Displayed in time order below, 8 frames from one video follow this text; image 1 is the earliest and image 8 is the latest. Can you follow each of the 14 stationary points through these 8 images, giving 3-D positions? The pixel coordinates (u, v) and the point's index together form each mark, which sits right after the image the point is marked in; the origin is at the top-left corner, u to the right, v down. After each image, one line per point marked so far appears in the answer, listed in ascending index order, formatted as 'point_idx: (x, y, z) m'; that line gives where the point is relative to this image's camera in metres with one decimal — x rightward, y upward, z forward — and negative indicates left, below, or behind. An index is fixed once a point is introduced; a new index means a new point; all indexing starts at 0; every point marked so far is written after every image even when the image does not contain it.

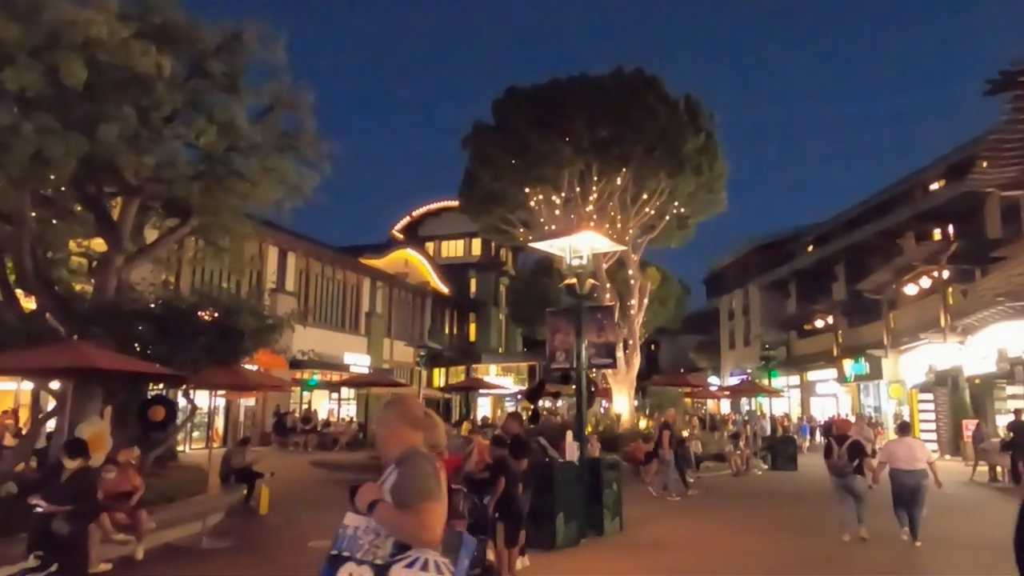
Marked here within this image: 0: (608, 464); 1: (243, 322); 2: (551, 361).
0: (+2.0, -3.7, +14.7) m
1: (-5.7, -0.7, +15.2) m
2: (+0.9, -1.6, +15.2) m
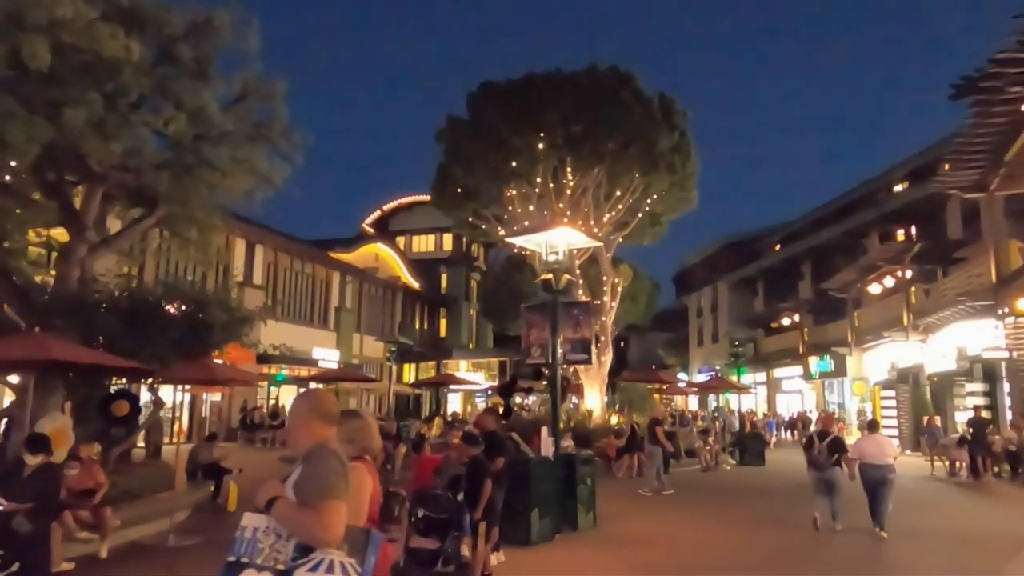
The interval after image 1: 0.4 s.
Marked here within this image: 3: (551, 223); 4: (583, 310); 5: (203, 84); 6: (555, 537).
0: (+1.5, -3.7, +14.8) m
1: (-6.2, -0.6, +14.9) m
2: (+0.3, -1.5, +15.2) m
3: (+0.8, +1.4, +15.0) m
4: (+1.5, -0.5, +14.8) m
5: (-6.0, +4.0, +13.6) m
6: (+0.9, -5.0, +13.9) m
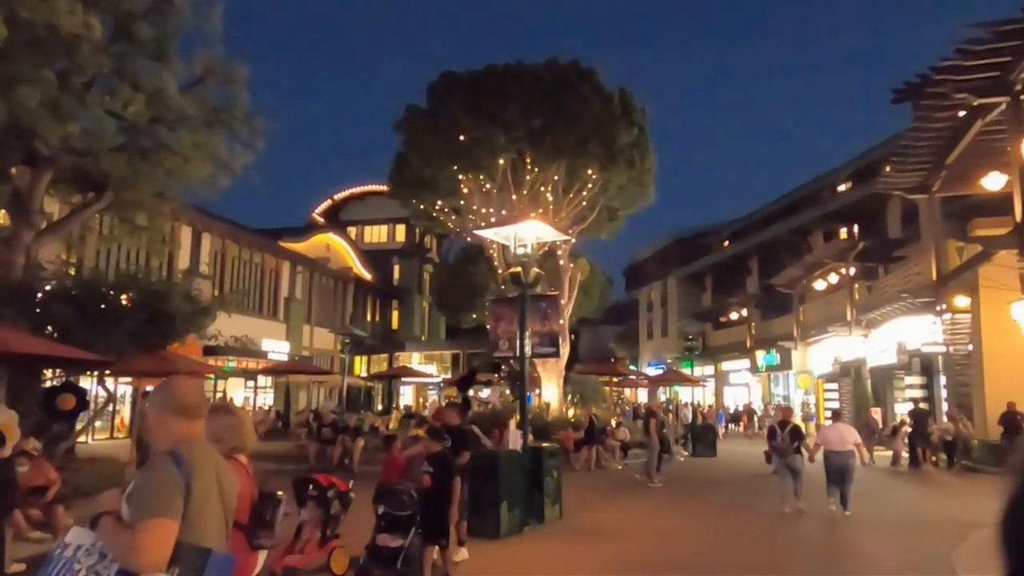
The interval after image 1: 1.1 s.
0: (+0.8, -3.5, +14.8) m
1: (-6.9, -0.3, +14.4) m
2: (-0.4, -1.4, +15.2) m
3: (+0.2, +1.5, +15.0) m
4: (+0.8, -0.3, +14.8) m
5: (-6.5, +4.2, +13.0) m
6: (+0.2, -4.8, +13.9) m
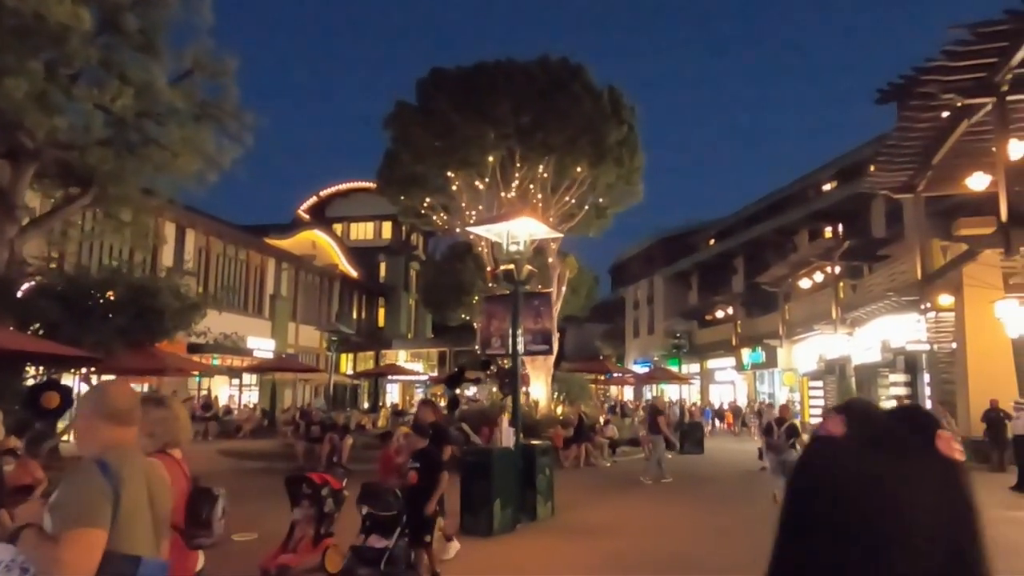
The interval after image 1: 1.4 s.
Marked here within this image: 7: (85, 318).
0: (+0.6, -3.4, +14.8) m
1: (-7.0, -0.3, +14.2) m
2: (-0.6, -1.3, +15.1) m
3: (0.0, +1.6, +14.9) m
4: (+0.7, -0.3, +14.8) m
5: (-6.7, +4.2, +12.8) m
6: (+0.1, -4.8, +13.9) m
7: (-8.1, -0.6, +13.1) m
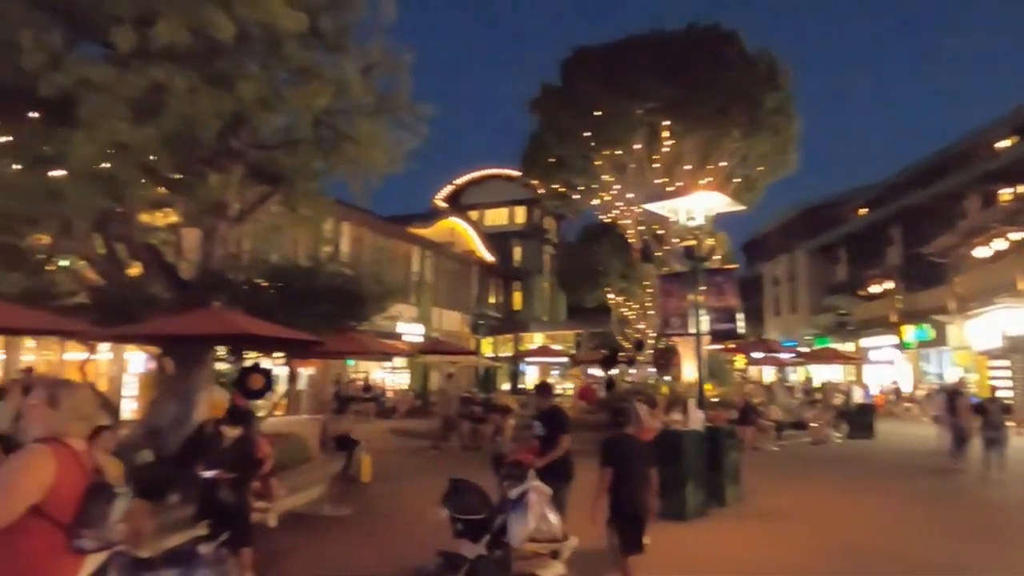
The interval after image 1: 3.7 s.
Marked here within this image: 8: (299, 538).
0: (+4.4, -3.0, +14.3) m
1: (-3.3, 0.0, +14.9) m
2: (+3.2, -0.8, +14.8) m
3: (+3.7, +2.1, +14.5) m
4: (+4.4, +0.2, +14.2) m
5: (-3.3, +4.5, +13.4) m
6: (+3.8, -4.3, +13.5) m
7: (-4.5, -0.4, +14.1) m
8: (-3.5, -4.1, +11.5) m
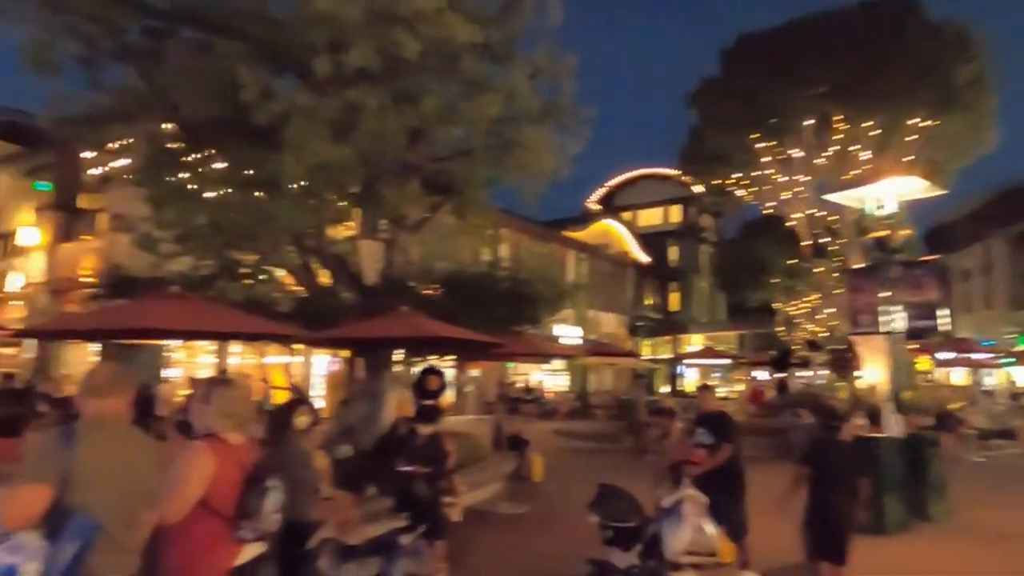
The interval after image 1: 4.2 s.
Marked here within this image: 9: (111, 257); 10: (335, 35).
0: (+7.8, -2.8, +13.0) m
1: (+0.3, -0.1, +15.2) m
2: (+6.7, -0.7, +13.7) m
3: (+7.0, +2.2, +13.3) m
4: (+7.7, +0.3, +12.9) m
5: (-0.1, +4.4, +13.8) m
6: (+7.0, -4.2, +12.4) m
7: (-1.0, -0.5, +14.7) m
8: (-0.5, -4.2, +11.9) m
9: (-10.5, +0.8, +18.3) m
10: (-2.9, +4.1, +11.2) m
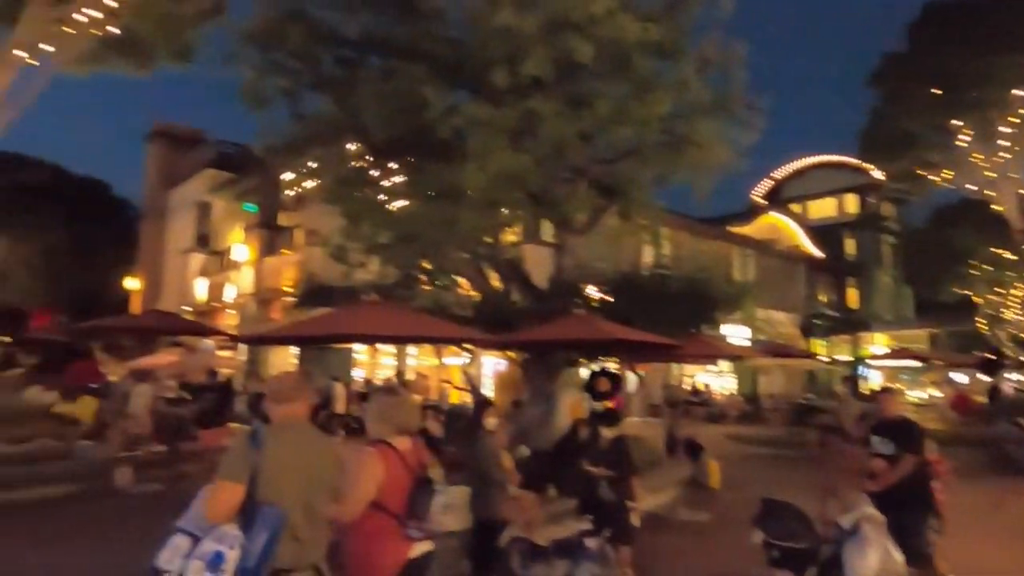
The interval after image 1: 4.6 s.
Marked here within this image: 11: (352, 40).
0: (+10.9, -2.7, +11.0) m
1: (+4.0, -0.1, +14.8) m
2: (+9.9, -0.6, +11.9) m
3: (+10.1, +2.3, +11.5) m
4: (+10.7, +0.5, +10.9) m
5: (+3.2, +4.4, +13.5) m
6: (+10.0, -4.1, +10.5) m
7: (+2.6, -0.5, +14.6) m
8: (+2.6, -4.2, +11.7) m
9: (-6.0, +0.5, +20.1) m
10: (-0.1, +4.0, +11.6) m
11: (-2.9, +4.4, +12.5) m
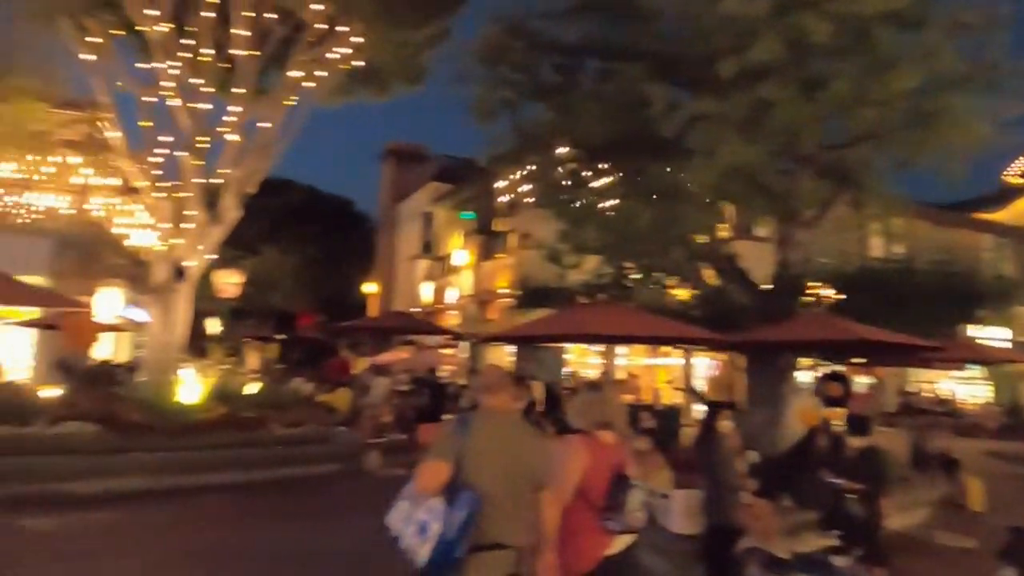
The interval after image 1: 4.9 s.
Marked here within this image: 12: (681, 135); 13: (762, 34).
0: (+14.0, -2.5, +7.5) m
1: (+8.3, 0.0, +13.1) m
2: (+13.2, -0.4, +8.7) m
3: (+13.2, +2.5, +8.2) m
4: (+13.7, +0.7, +7.5) m
5: (+7.1, +4.5, +12.1) m
6: (+13.0, -3.9, +7.3) m
7: (+6.9, -0.4, +13.3) m
8: (+6.2, -4.2, +10.5) m
9: (+0.3, +0.5, +21.0) m
10: (+3.5, +4.0, +11.2) m
11: (+1.0, +4.4, +12.8) m
12: (+2.8, +2.6, +11.9) m
13: (+3.9, +4.0, +11.0) m
